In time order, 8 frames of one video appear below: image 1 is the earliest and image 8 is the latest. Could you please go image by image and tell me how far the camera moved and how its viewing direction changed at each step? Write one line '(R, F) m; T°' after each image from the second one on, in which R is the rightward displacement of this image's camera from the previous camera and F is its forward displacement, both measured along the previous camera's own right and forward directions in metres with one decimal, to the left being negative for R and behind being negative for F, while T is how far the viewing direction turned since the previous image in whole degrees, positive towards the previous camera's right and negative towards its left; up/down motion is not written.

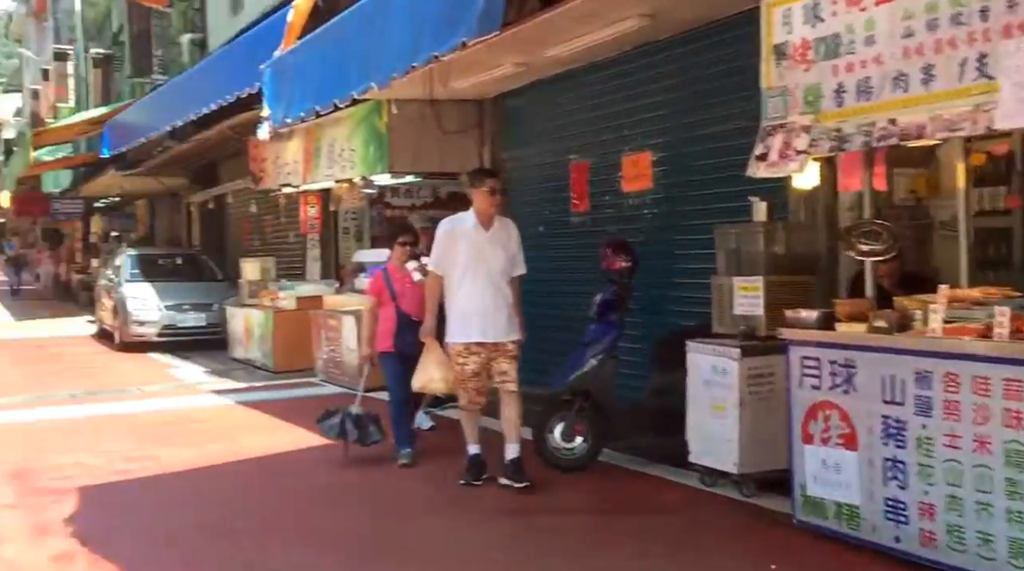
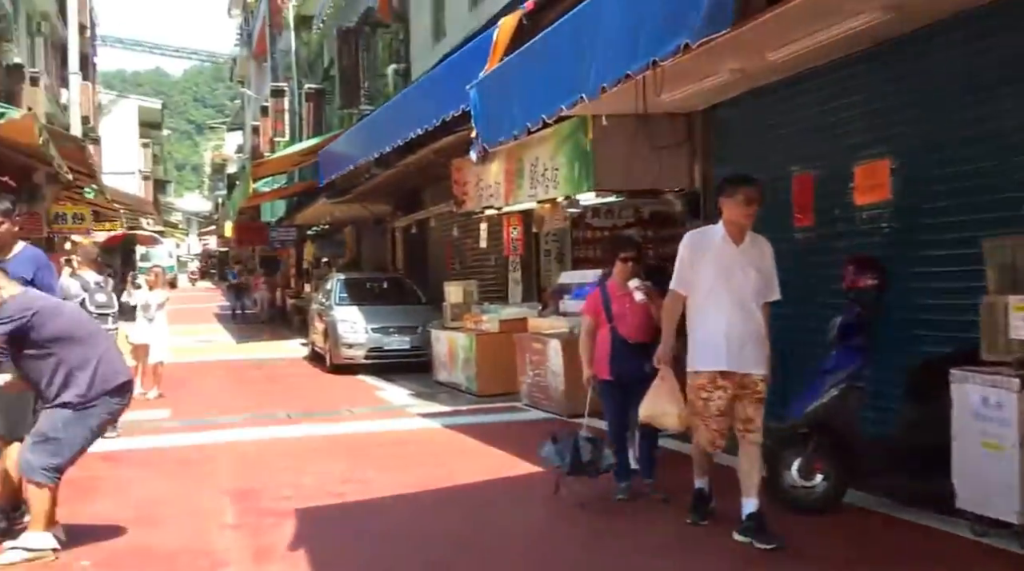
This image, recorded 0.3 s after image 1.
(-0.2, +0.4) m; -11°
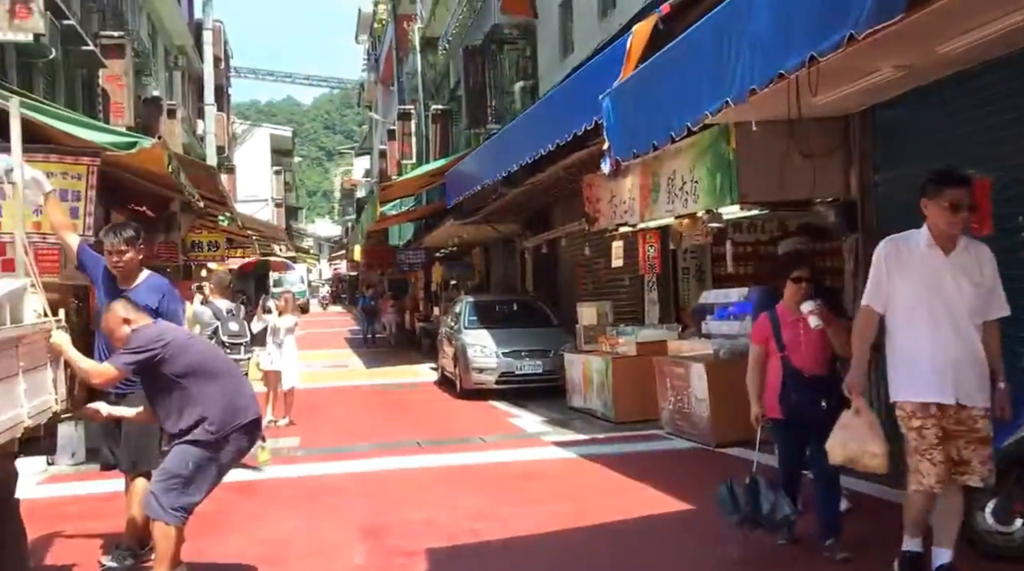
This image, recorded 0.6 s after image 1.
(-0.1, +0.5) m; -7°
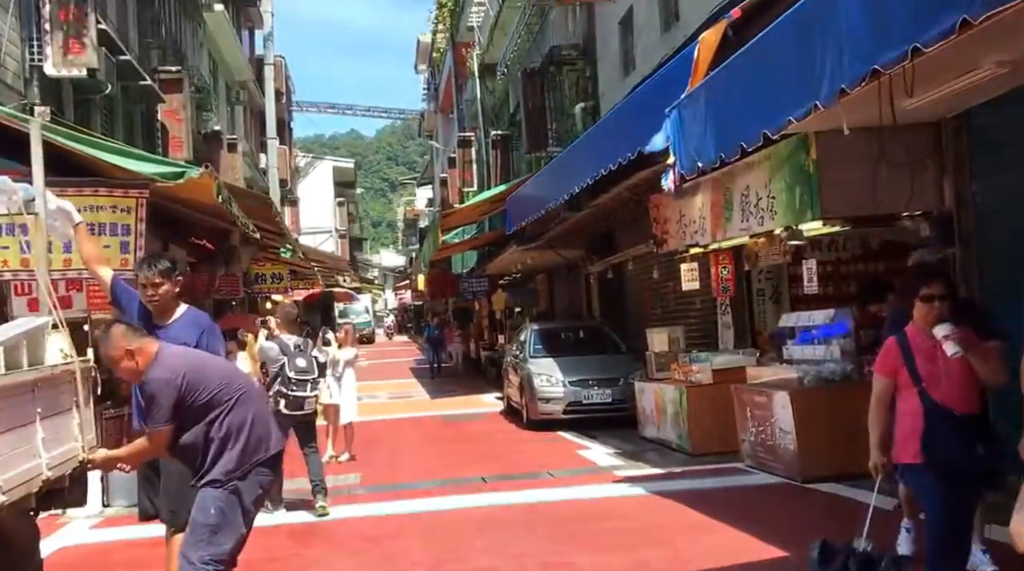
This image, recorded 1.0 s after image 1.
(0.0, +0.5) m; -4°
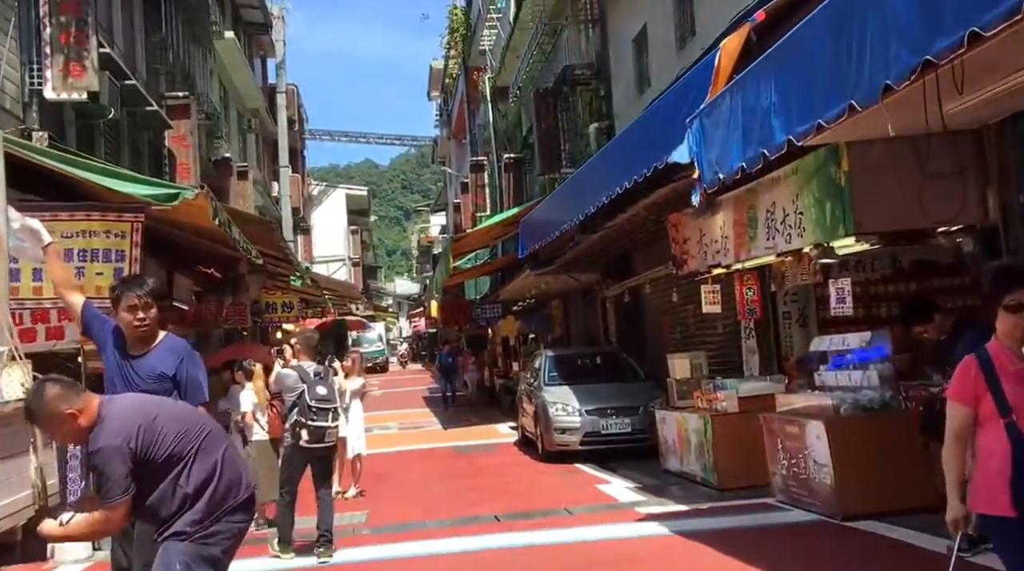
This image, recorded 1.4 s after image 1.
(0.0, +0.5) m; -1°
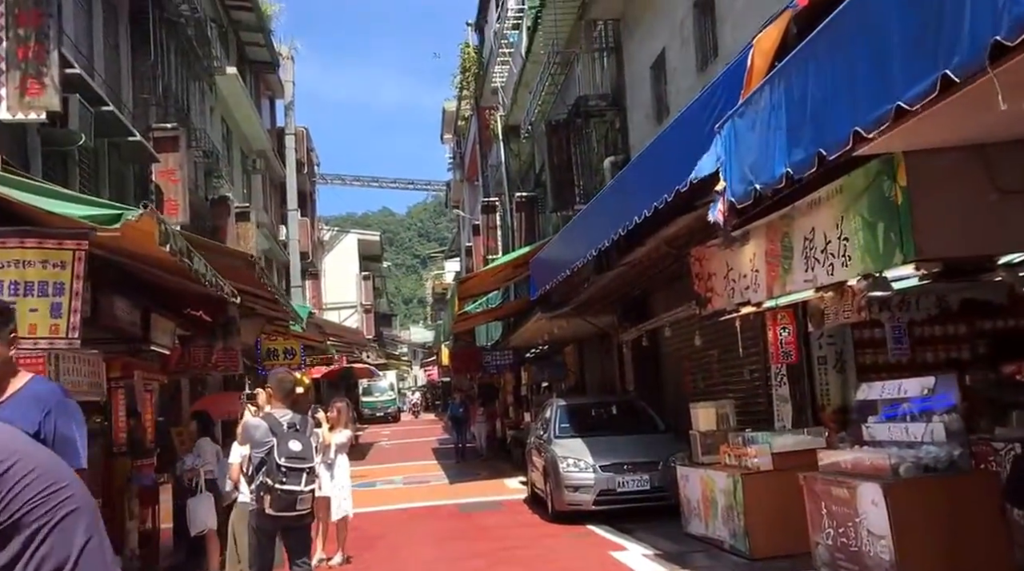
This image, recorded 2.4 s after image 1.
(+0.1, +1.0) m; -1°
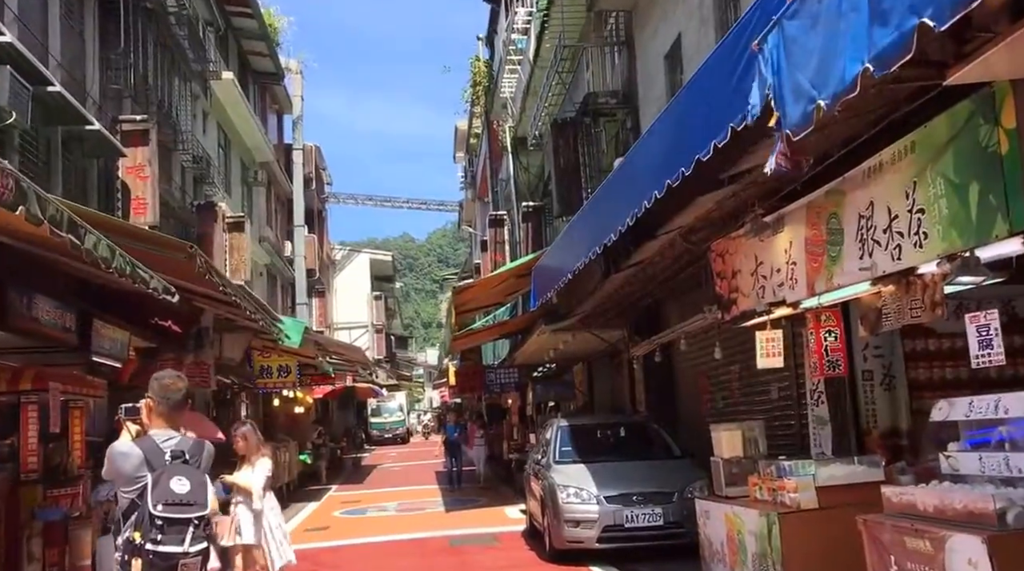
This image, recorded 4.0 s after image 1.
(+0.2, +1.5) m; -1°
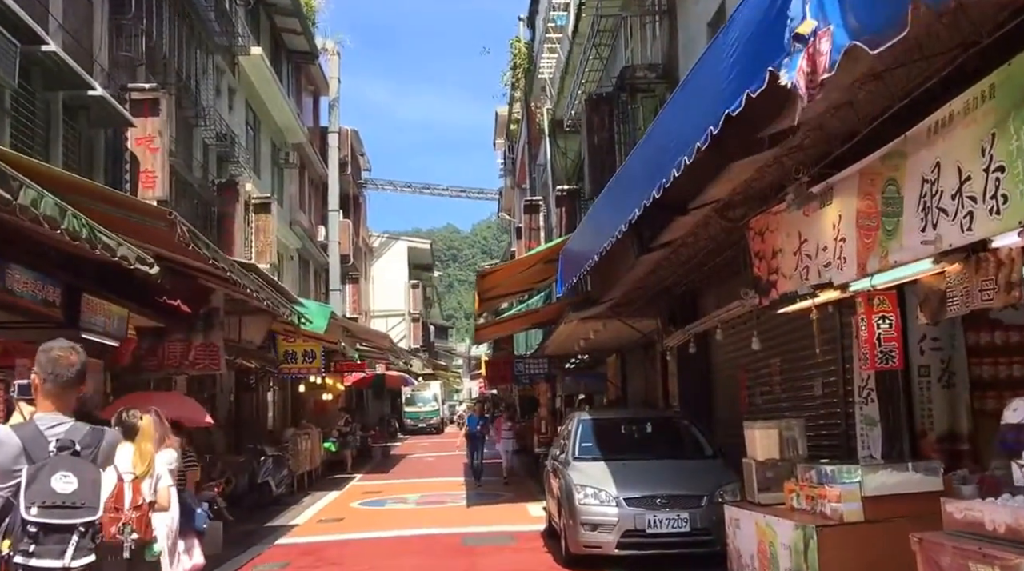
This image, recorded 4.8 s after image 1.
(+0.2, +0.8) m; -2°
